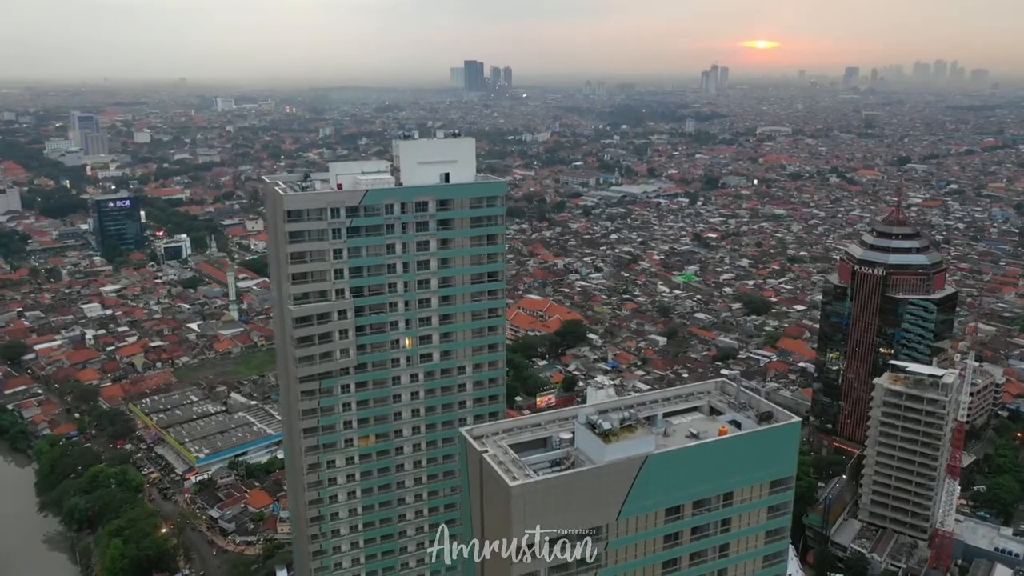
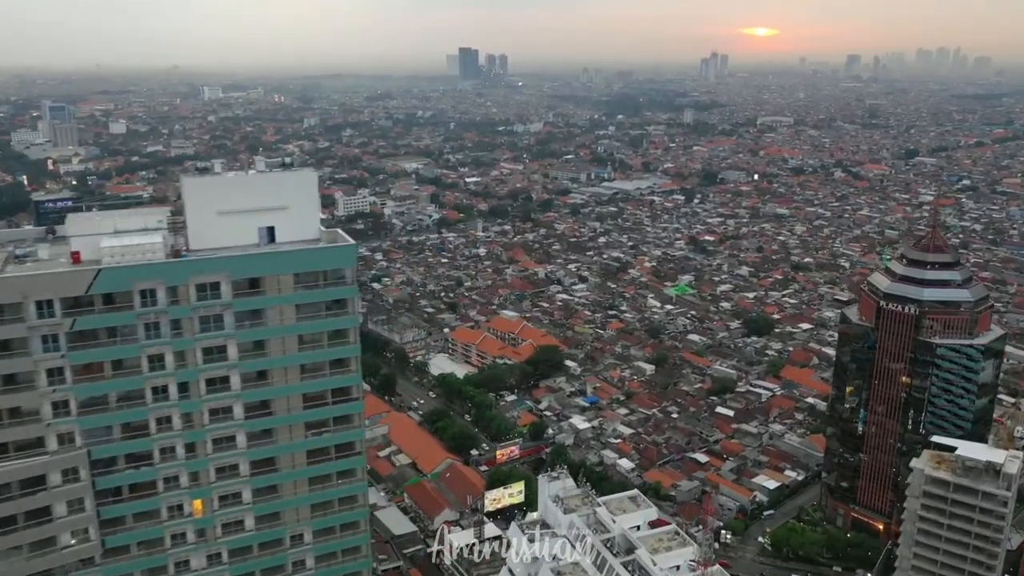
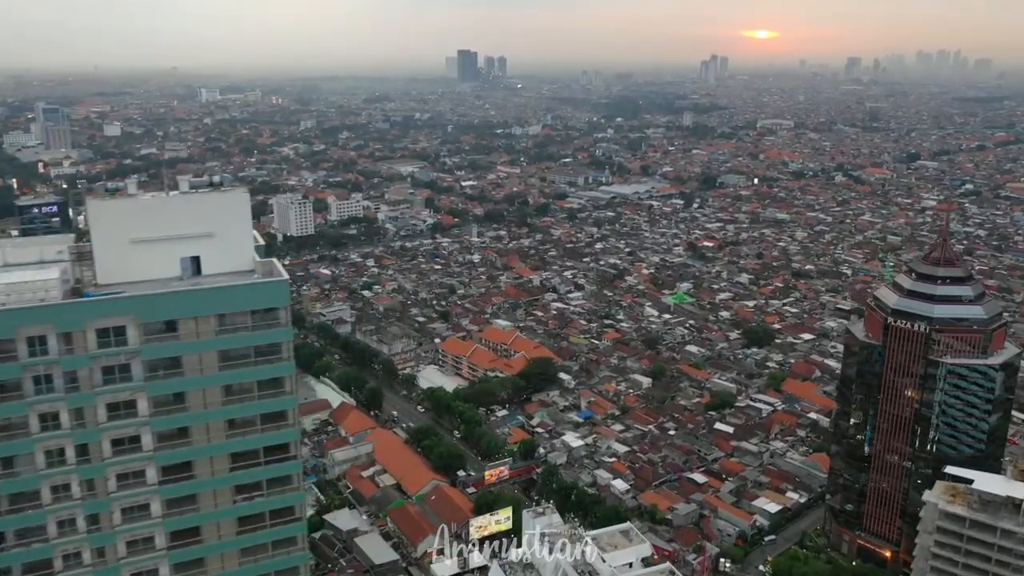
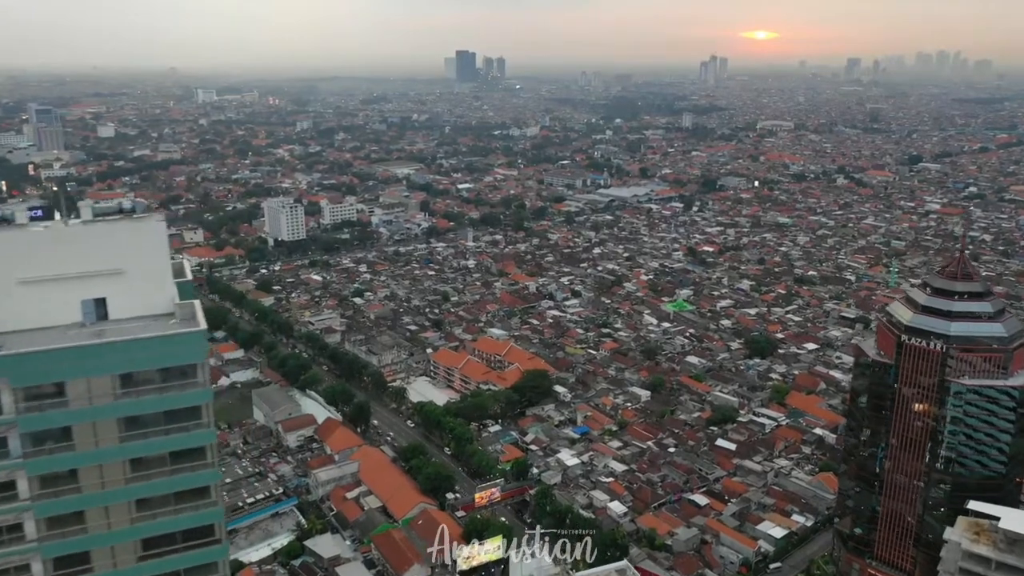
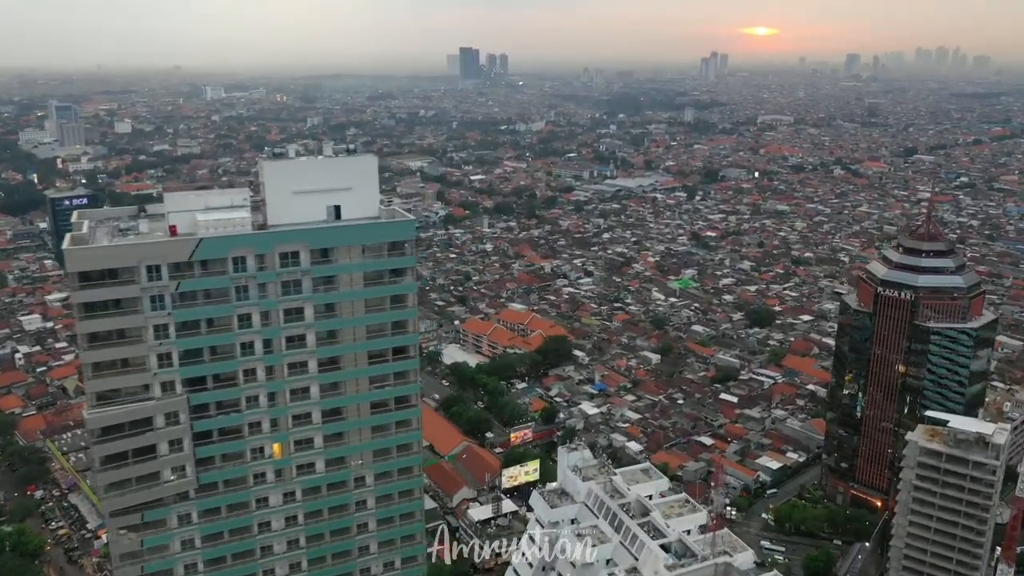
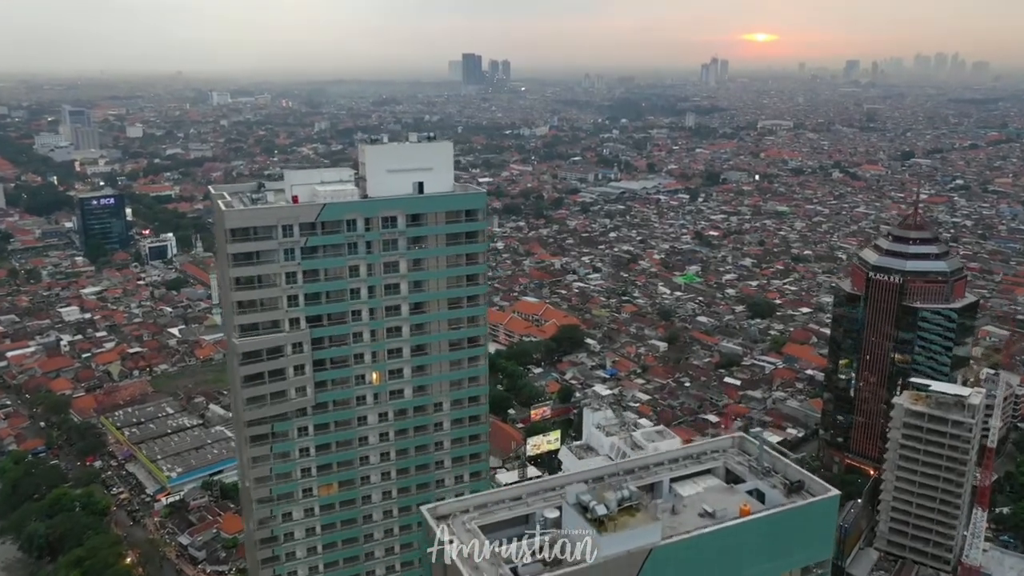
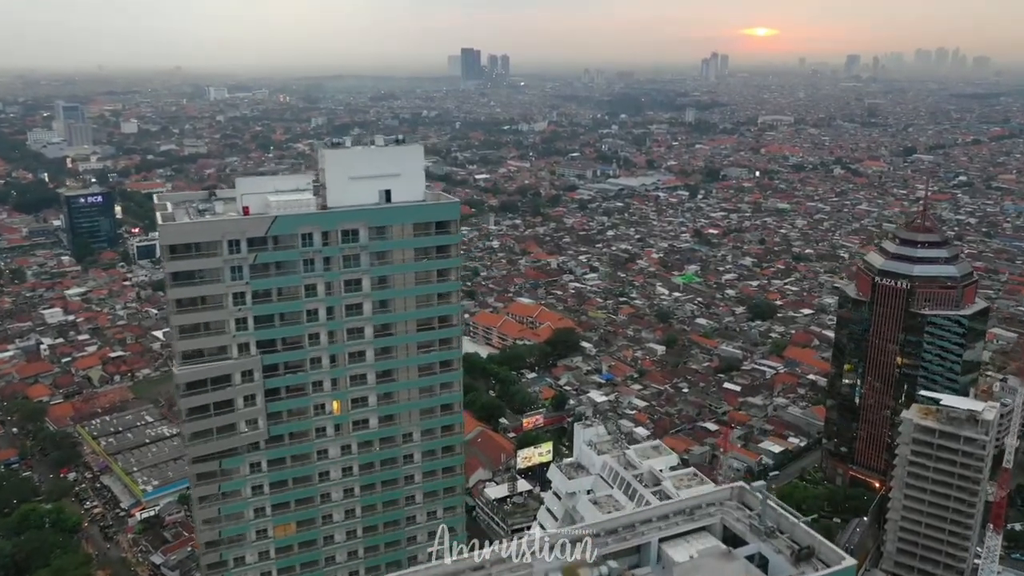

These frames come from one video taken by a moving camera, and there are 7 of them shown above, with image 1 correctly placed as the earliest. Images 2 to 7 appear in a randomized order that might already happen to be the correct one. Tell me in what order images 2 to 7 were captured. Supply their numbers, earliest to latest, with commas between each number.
6, 7, 5, 2, 3, 4
